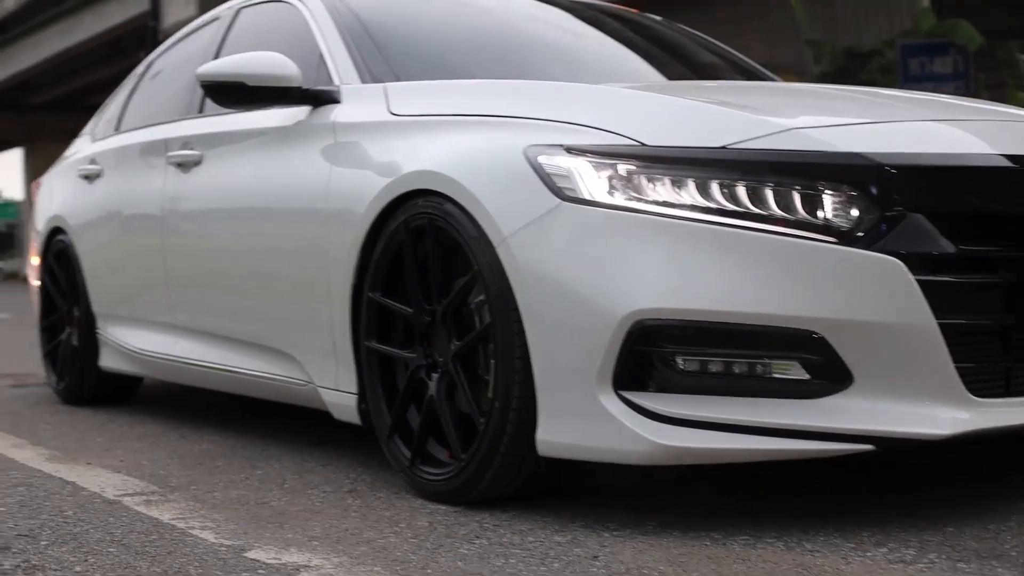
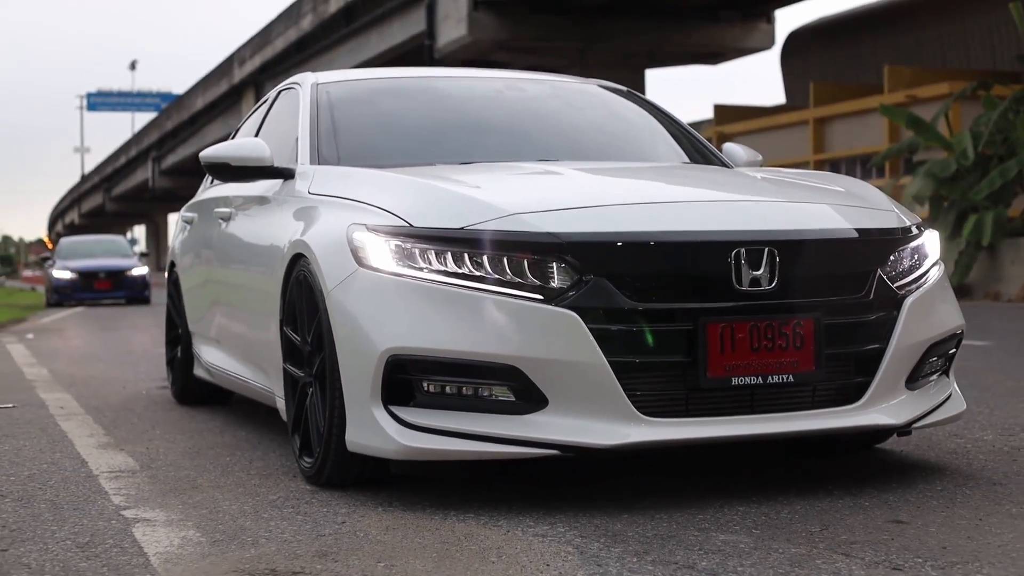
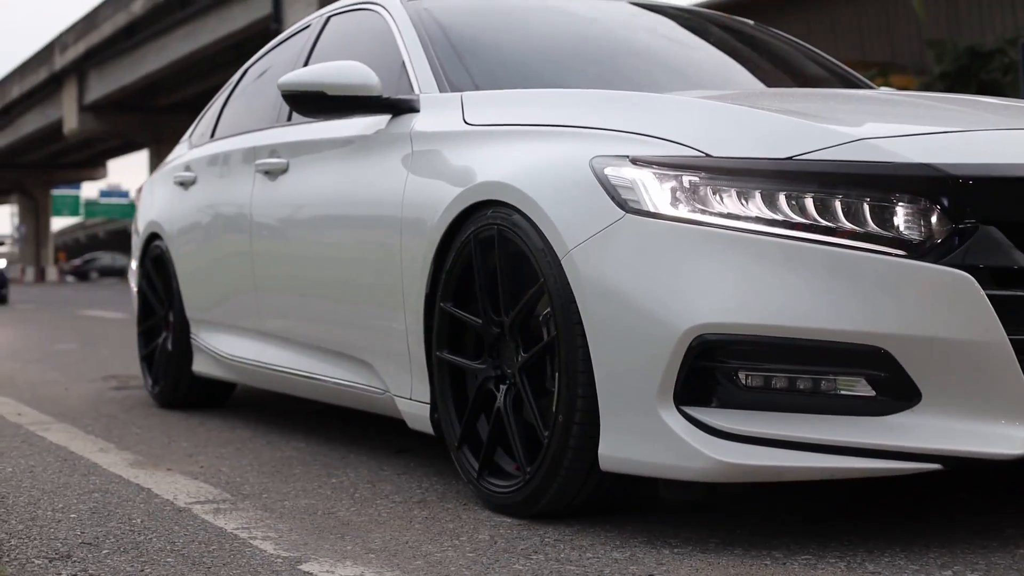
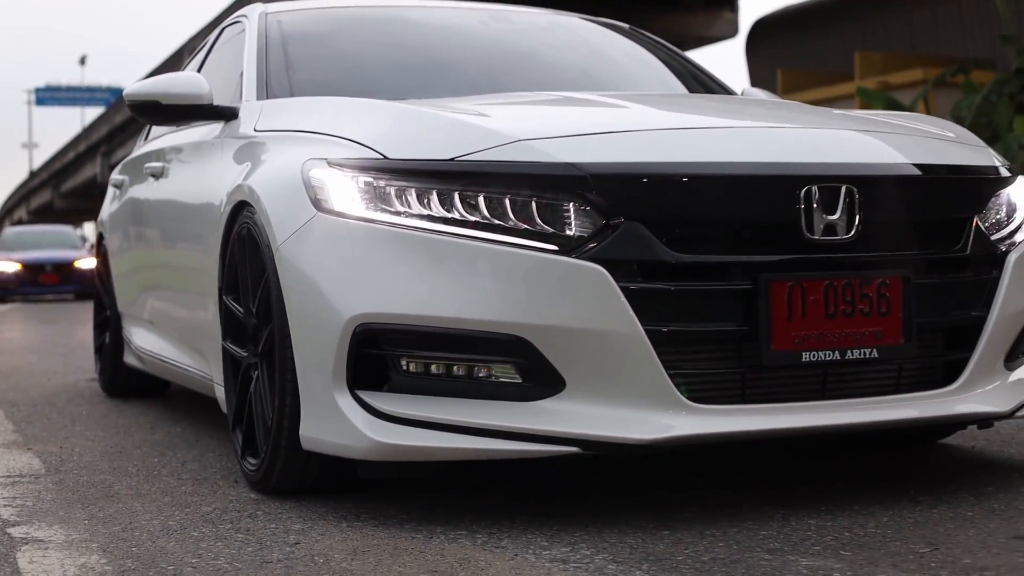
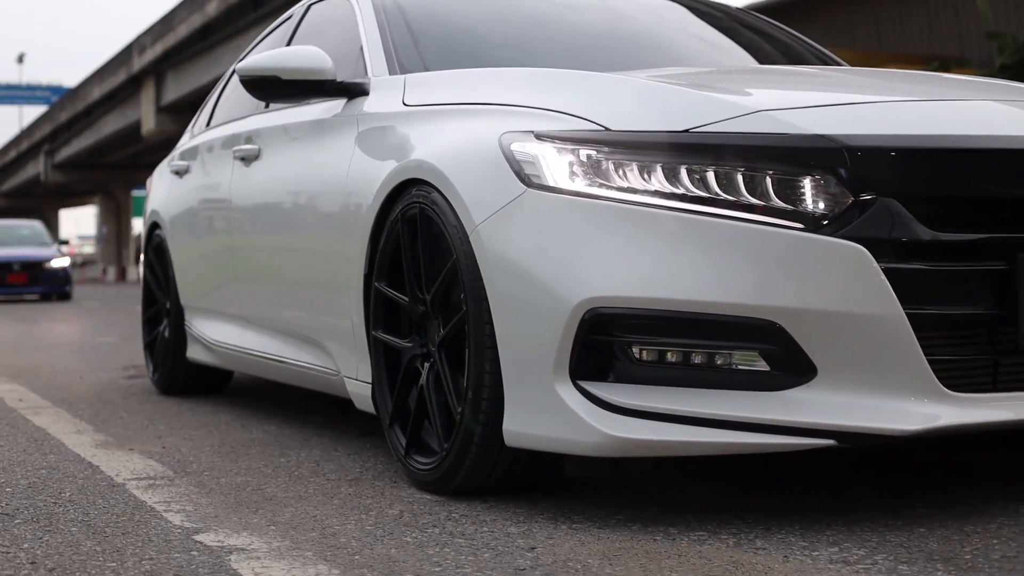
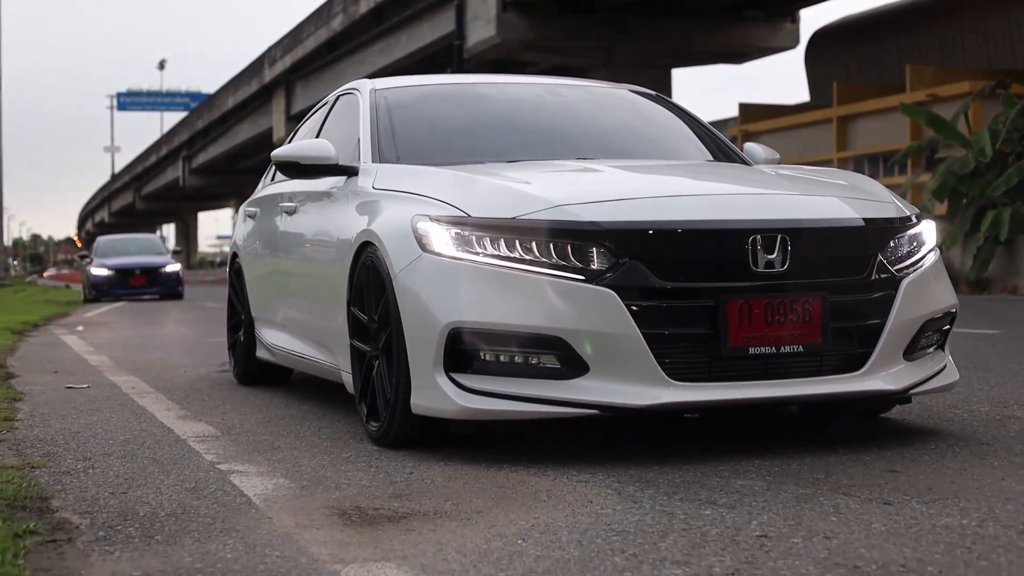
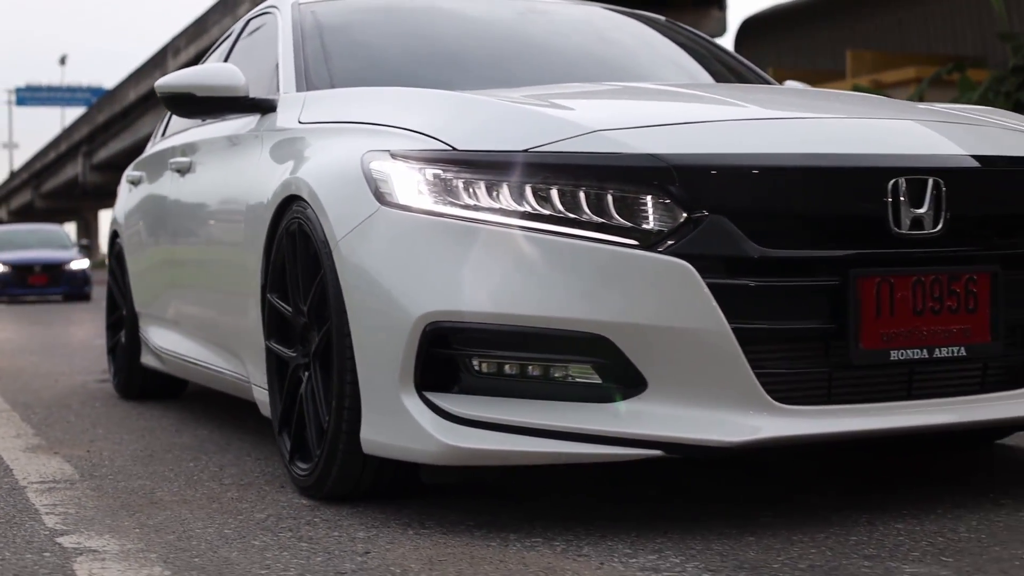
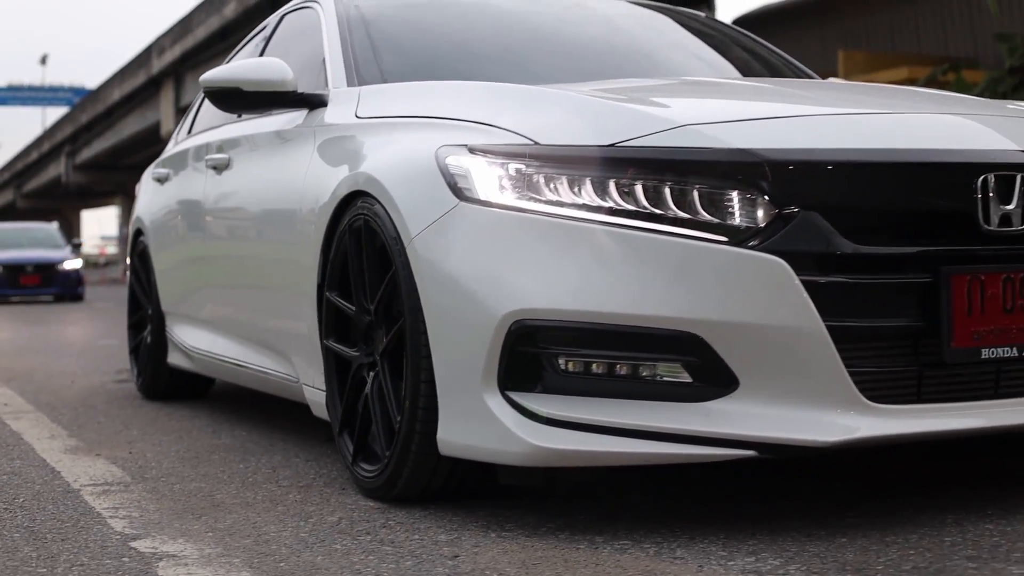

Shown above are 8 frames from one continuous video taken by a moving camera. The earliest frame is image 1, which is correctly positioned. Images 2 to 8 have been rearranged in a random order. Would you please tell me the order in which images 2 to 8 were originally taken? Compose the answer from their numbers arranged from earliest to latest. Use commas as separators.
3, 5, 8, 7, 4, 2, 6
